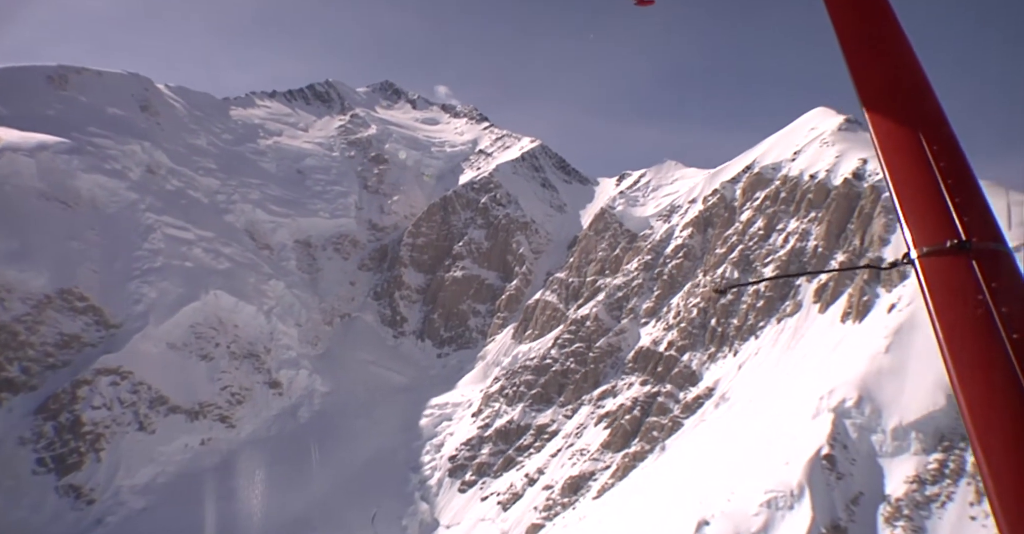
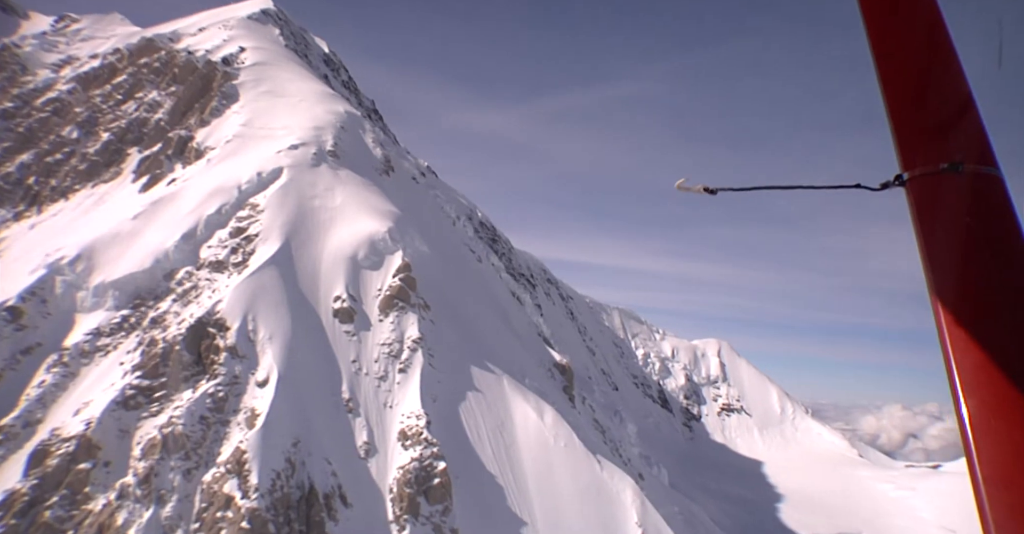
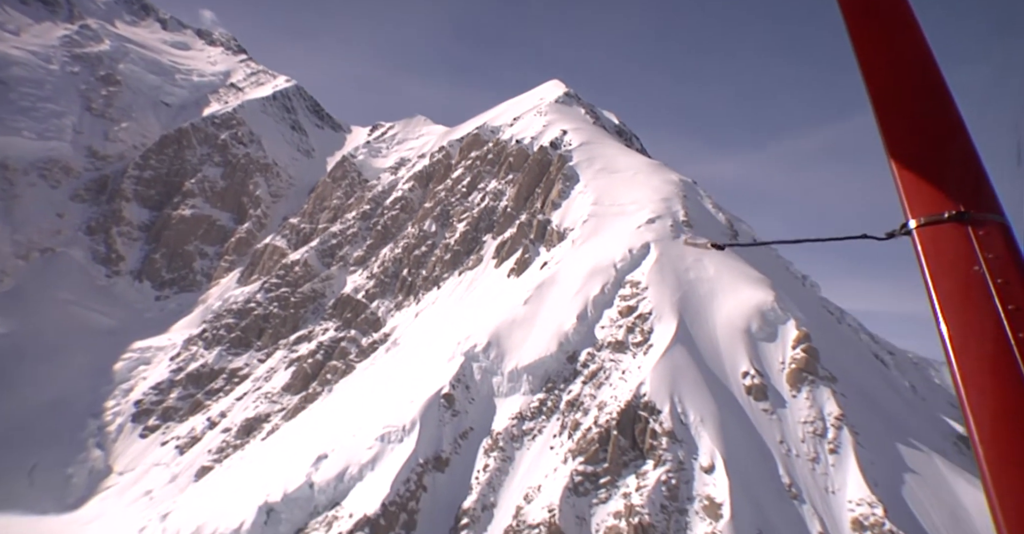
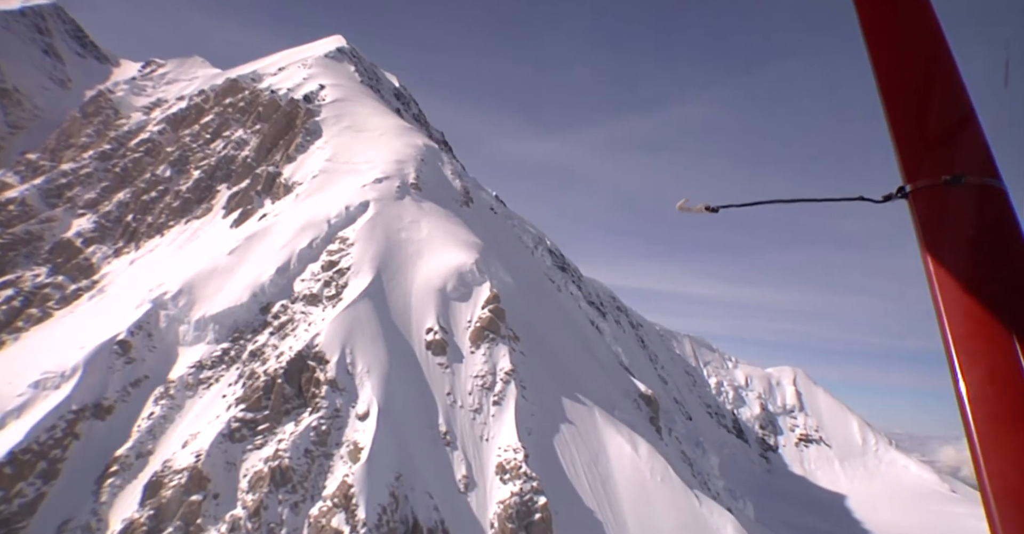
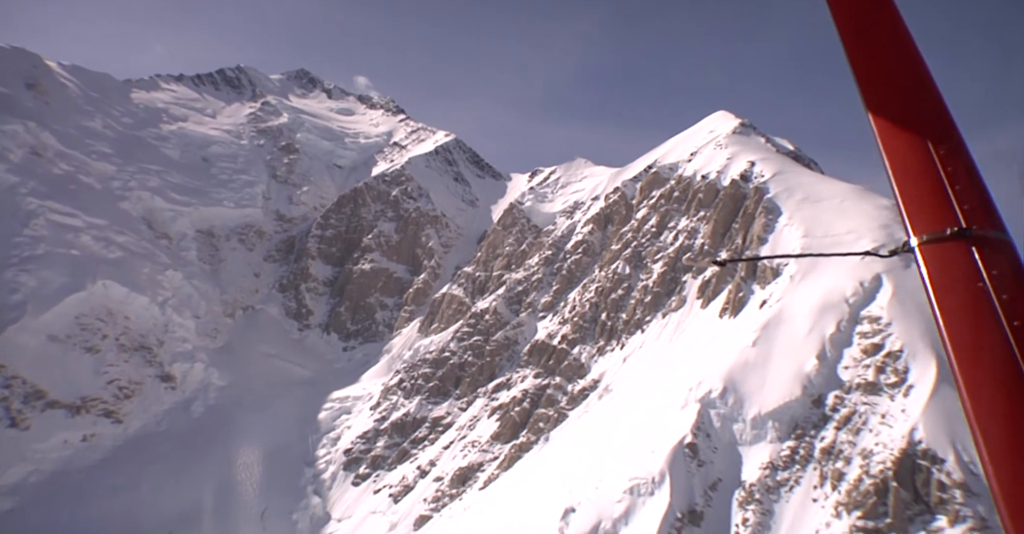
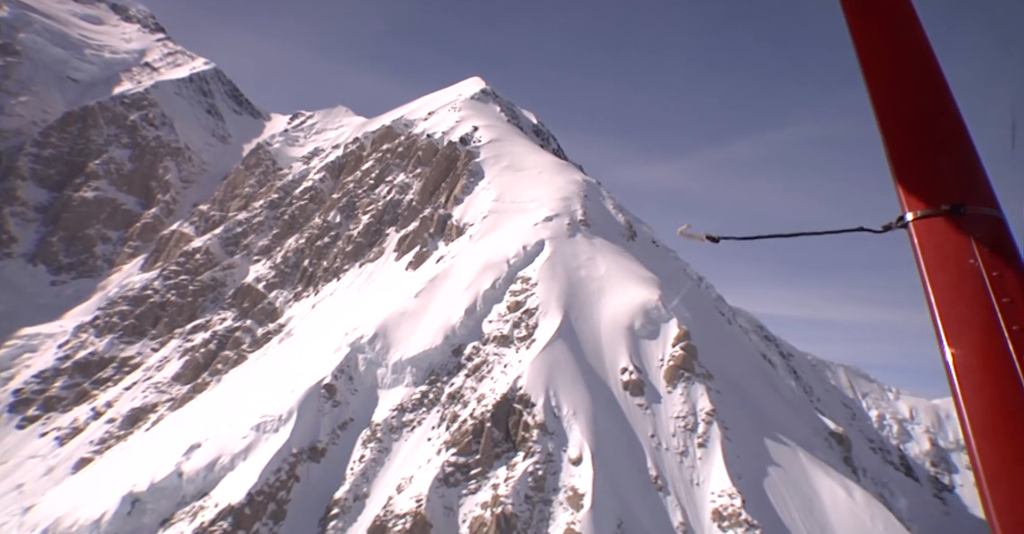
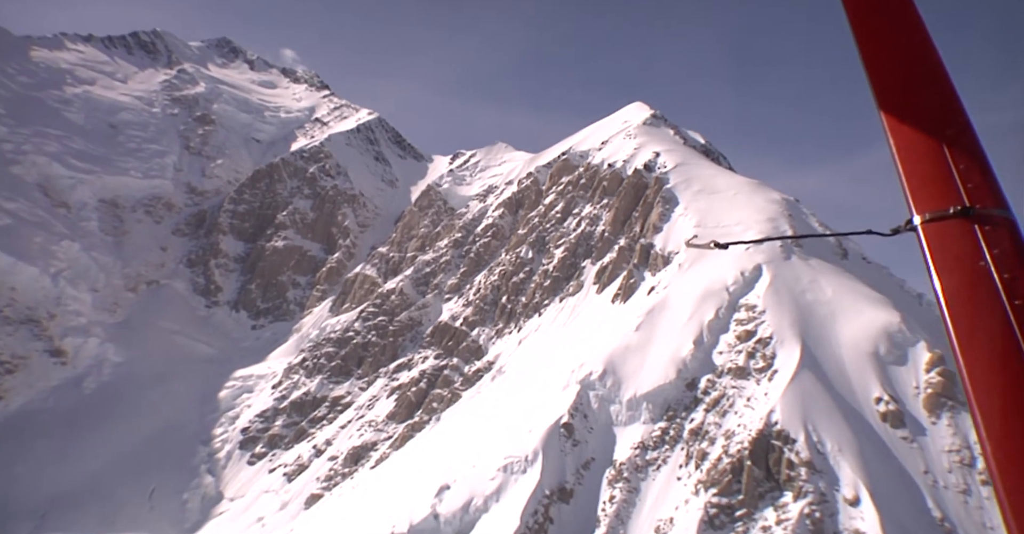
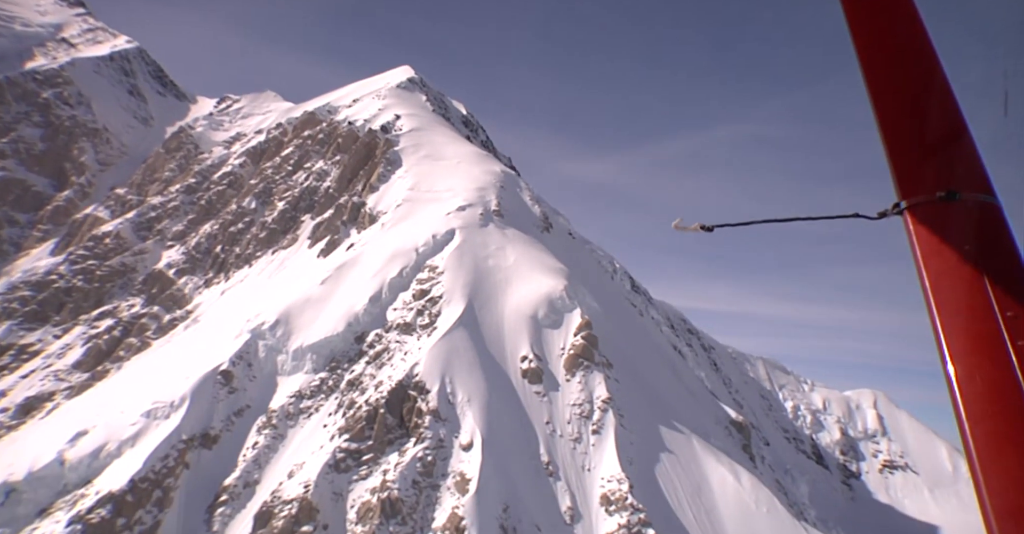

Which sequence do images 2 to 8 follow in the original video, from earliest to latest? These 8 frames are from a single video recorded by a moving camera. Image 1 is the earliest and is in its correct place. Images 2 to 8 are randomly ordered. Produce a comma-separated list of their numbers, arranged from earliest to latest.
5, 7, 3, 6, 8, 4, 2
